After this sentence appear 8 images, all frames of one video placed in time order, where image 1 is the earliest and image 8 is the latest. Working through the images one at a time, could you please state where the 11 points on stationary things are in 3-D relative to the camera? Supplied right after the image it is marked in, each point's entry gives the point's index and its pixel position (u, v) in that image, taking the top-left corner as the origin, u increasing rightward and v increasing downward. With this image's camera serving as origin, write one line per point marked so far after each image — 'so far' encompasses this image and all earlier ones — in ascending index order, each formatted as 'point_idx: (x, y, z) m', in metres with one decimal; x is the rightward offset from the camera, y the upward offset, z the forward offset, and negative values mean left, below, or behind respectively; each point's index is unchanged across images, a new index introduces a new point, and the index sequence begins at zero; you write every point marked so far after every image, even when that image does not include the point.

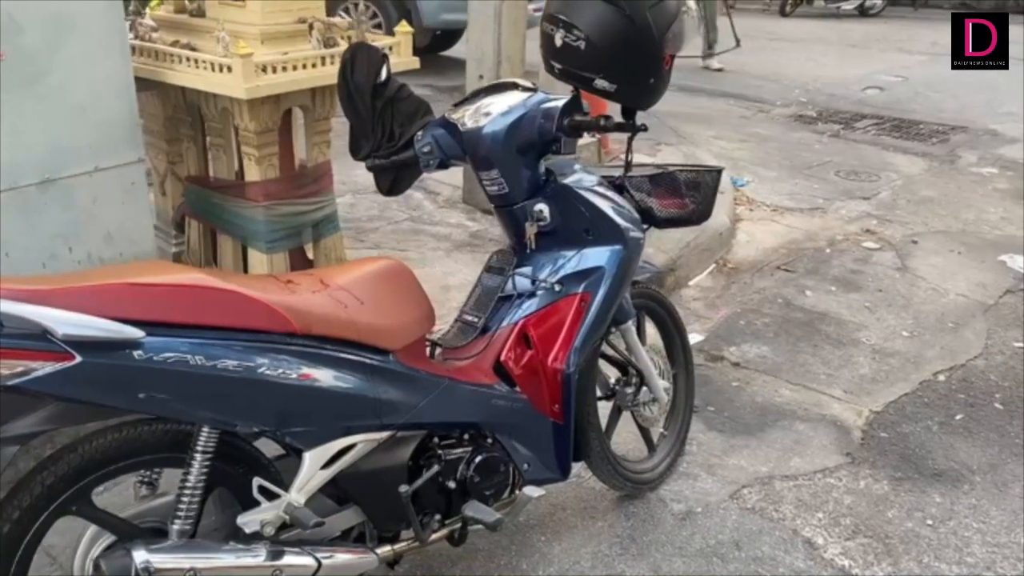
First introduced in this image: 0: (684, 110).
0: (+1.8, +1.9, +9.2) m
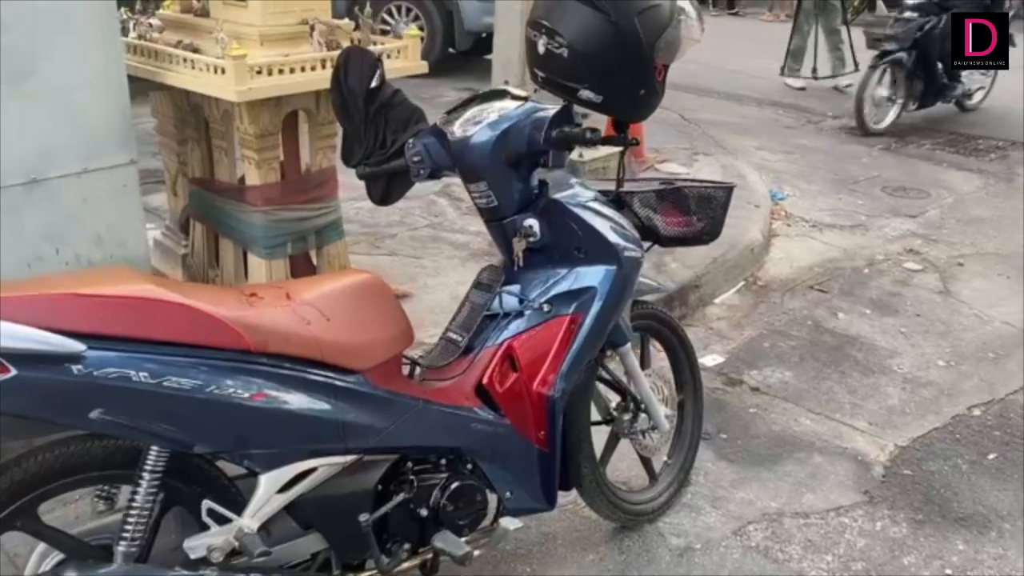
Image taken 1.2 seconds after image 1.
0: (+2.2, +1.7, +9.0) m
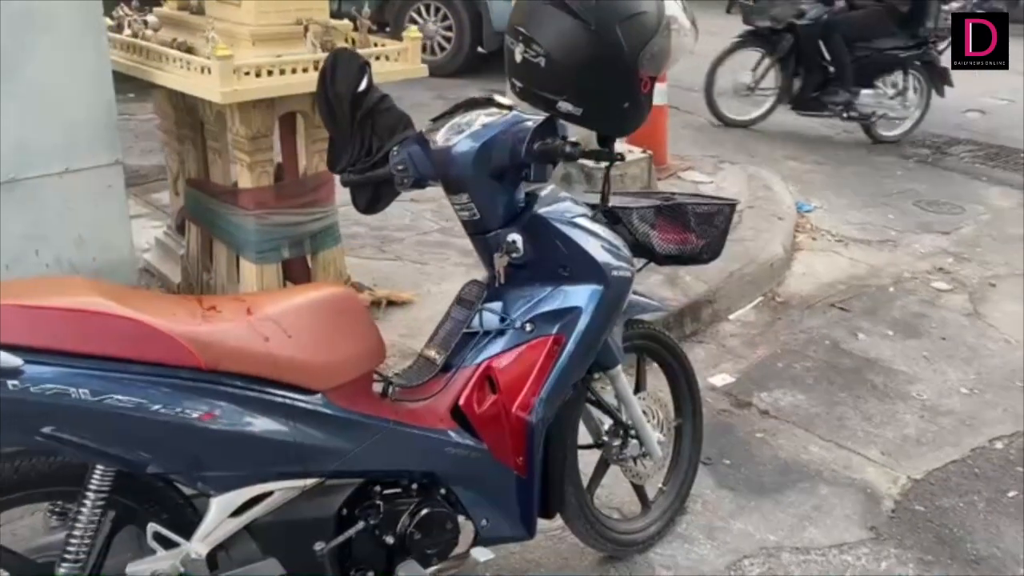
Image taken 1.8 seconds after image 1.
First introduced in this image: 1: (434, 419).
0: (+2.5, +1.6, +8.8) m
1: (-0.2, -0.4, +2.4) m
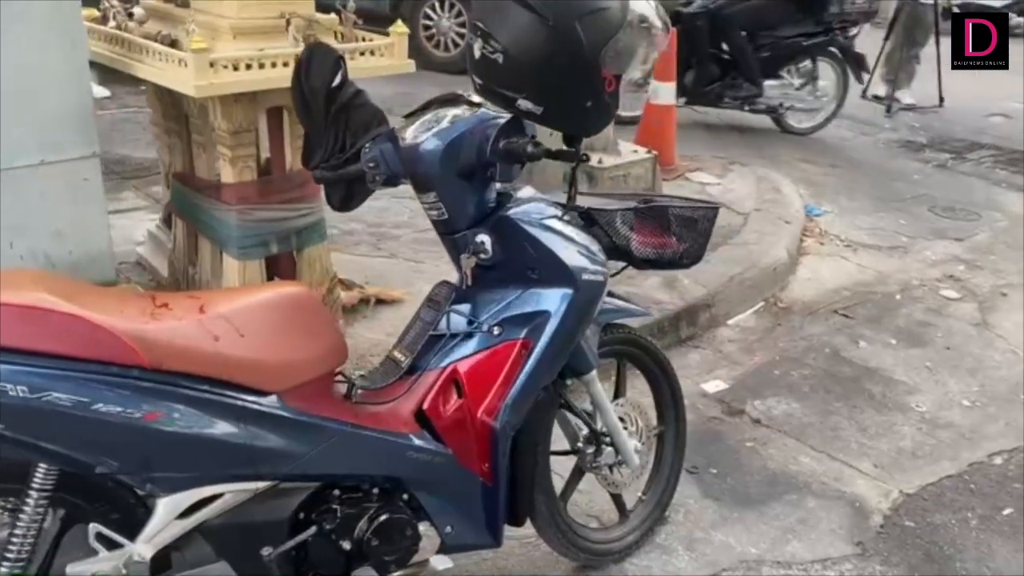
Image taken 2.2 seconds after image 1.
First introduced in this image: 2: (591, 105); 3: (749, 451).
0: (+2.6, +1.6, +8.6) m
1: (-0.3, -0.4, +2.3) m
2: (+0.2, +0.4, +1.9) m
3: (+1.0, -0.7, +3.6) m
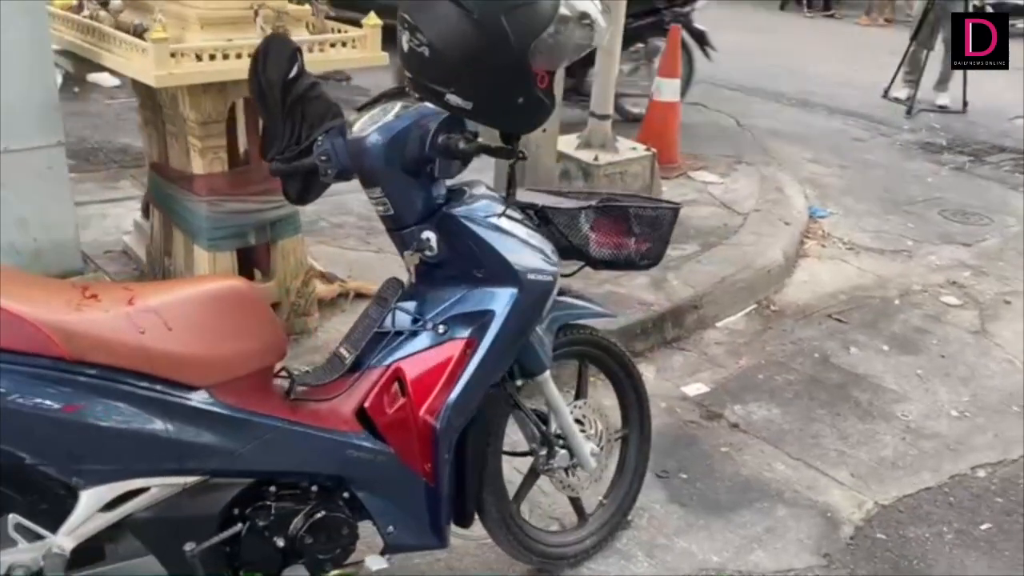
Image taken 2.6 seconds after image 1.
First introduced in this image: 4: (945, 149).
0: (+2.7, +1.6, +8.5) m
1: (-0.5, -0.3, +2.3) m
2: (0.0, +0.4, +1.9) m
3: (+0.8, -0.7, +3.5) m
4: (+4.2, +1.3, +8.5) m
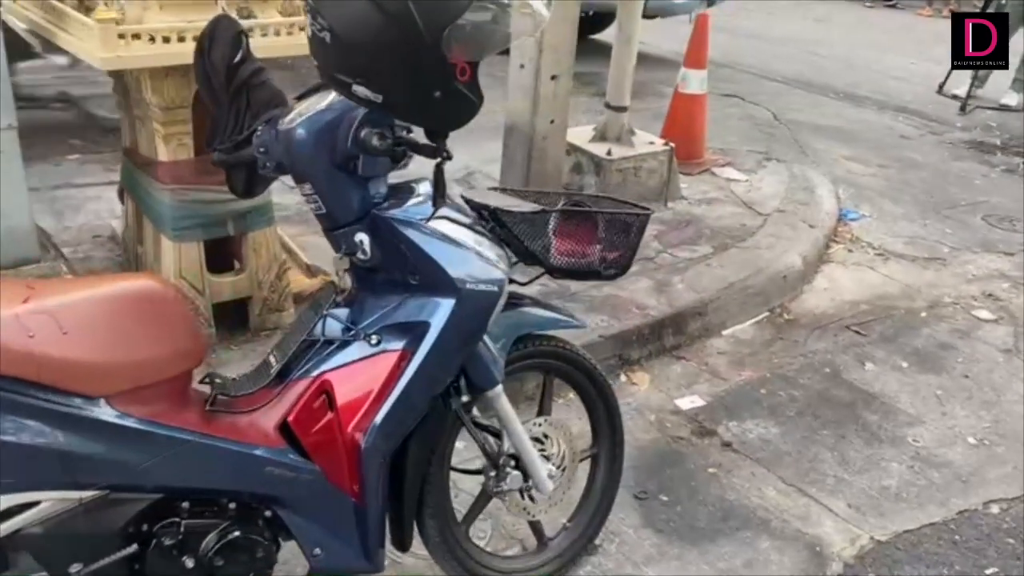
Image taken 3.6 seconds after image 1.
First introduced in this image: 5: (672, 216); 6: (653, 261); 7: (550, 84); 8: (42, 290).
0: (+2.9, +1.5, +8.1) m
1: (-0.6, -0.4, +2.1) m
2: (-0.1, +0.4, +1.7) m
3: (+0.7, -0.7, +3.3) m
4: (+4.4, +1.3, +8.0) m
5: (+0.9, +0.4, +5.1) m
6: (+0.7, +0.1, +4.5) m
7: (+0.2, +1.1, +4.6) m
8: (-1.0, 0.0, +1.9) m
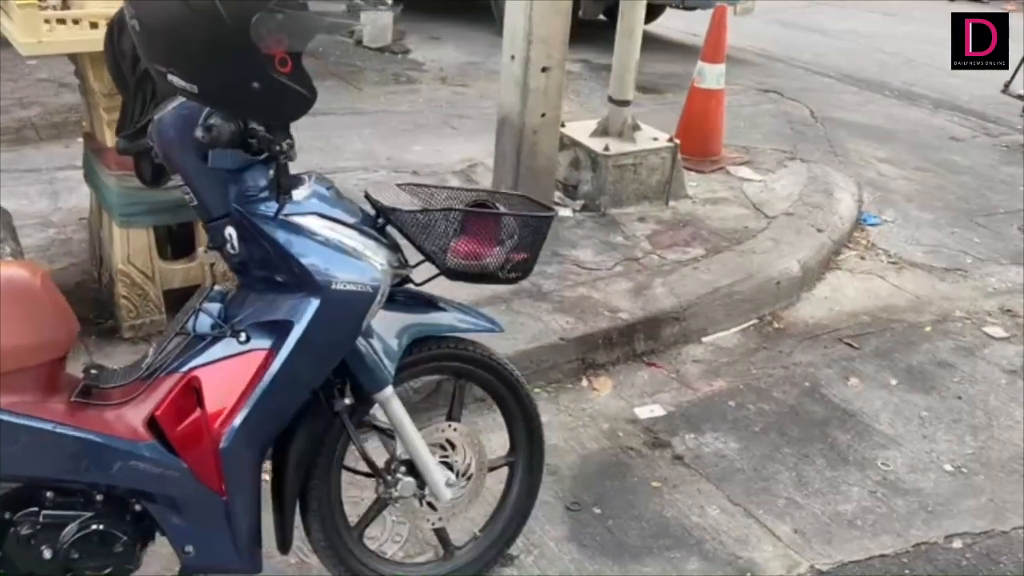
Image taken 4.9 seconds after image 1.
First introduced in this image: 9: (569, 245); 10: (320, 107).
0: (+3.2, +1.5, +7.7) m
1: (-0.9, -0.3, +2.1) m
2: (-0.5, +0.4, +1.6) m
3: (+0.5, -0.7, +3.1) m
4: (+4.6, +1.1, +7.5) m
5: (+0.9, +0.4, +4.9) m
6: (+0.6, +0.1, +4.4) m
7: (+0.1, +1.1, +4.5) m
8: (-1.4, 0.0, +1.9) m
9: (+0.3, +0.2, +4.5) m
10: (-1.4, +1.3, +6.5) m
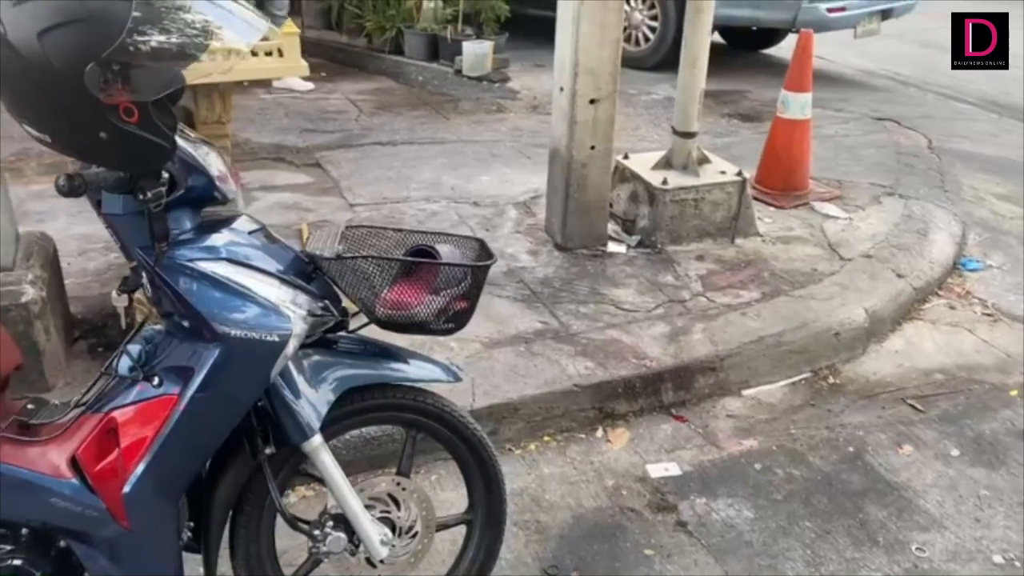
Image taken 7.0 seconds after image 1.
0: (+3.9, +1.1, +7.0) m
1: (-1.1, -0.4, +2.1) m
2: (-0.7, +0.3, +1.6) m
3: (+0.4, -0.9, +2.9) m
4: (+5.3, +0.7, +6.5) m
5: (+1.2, +0.2, +4.6) m
6: (+0.8, -0.1, +4.1) m
7: (+0.4, +0.9, +4.3) m
8: (-1.6, 0.0, +2.1) m
9: (+0.5, 0.0, +4.3) m
10: (-0.8, +1.1, +6.6) m
